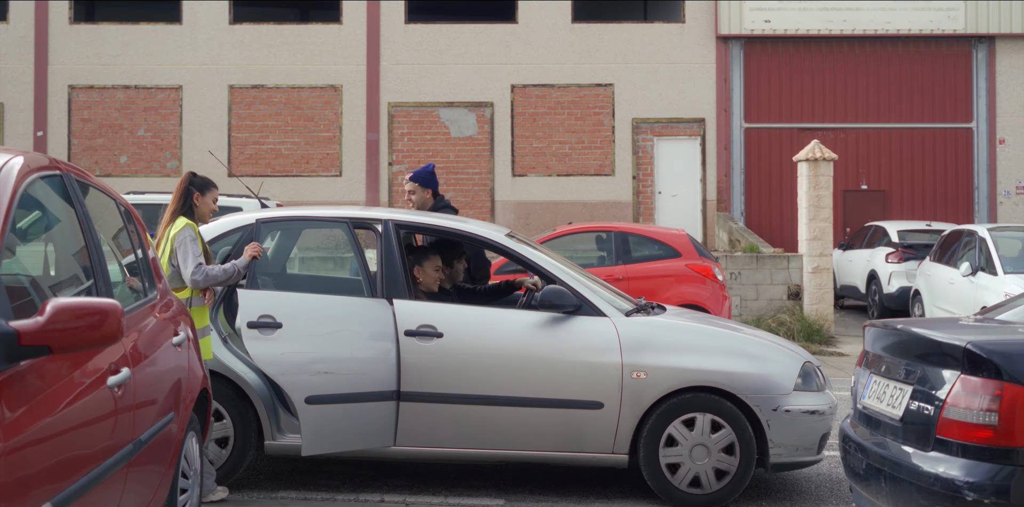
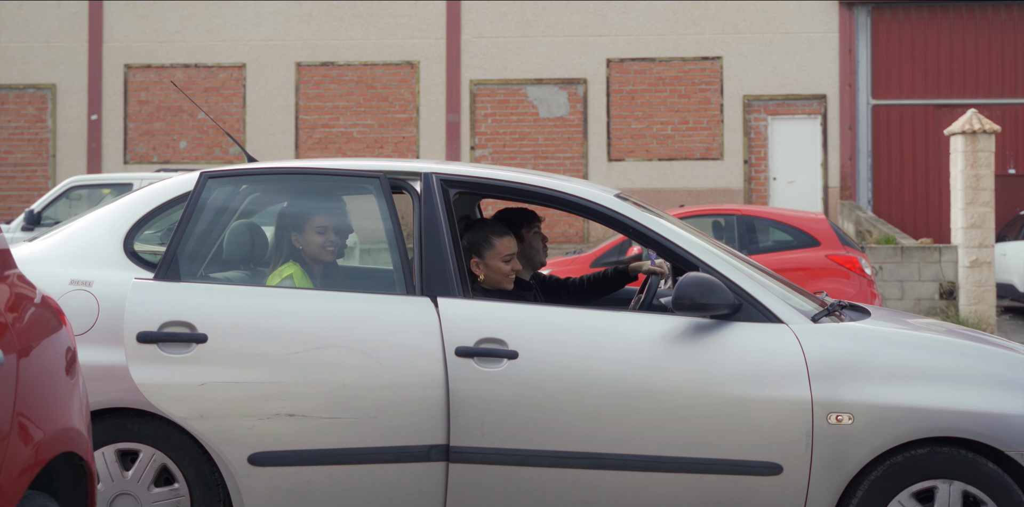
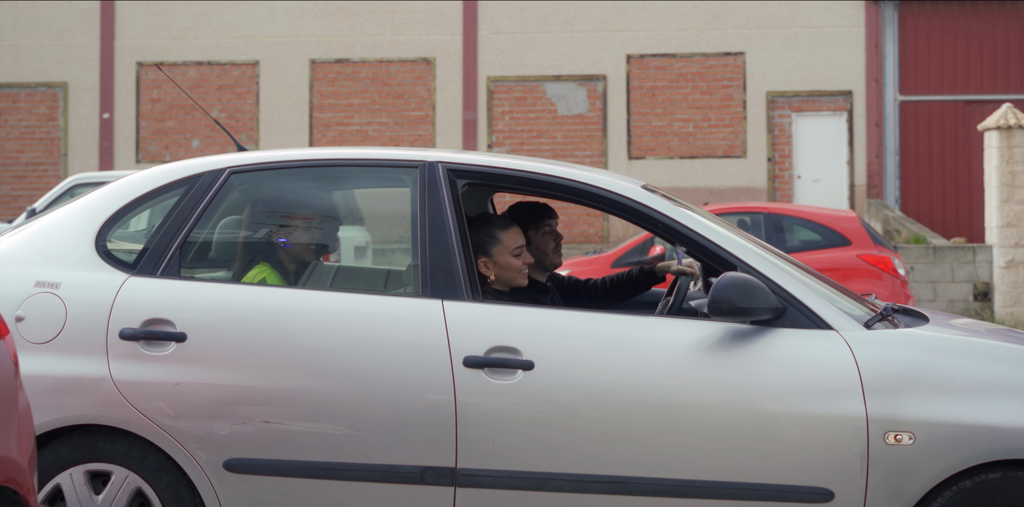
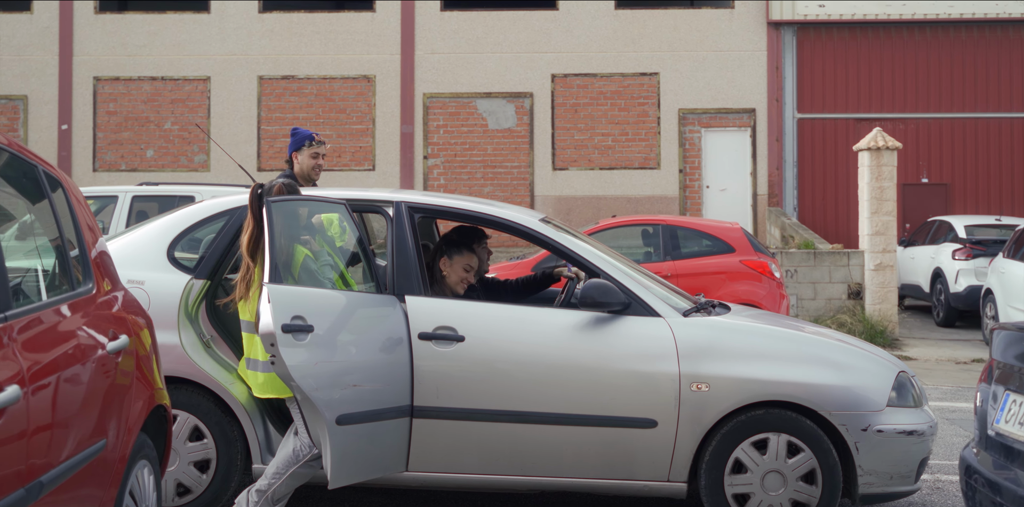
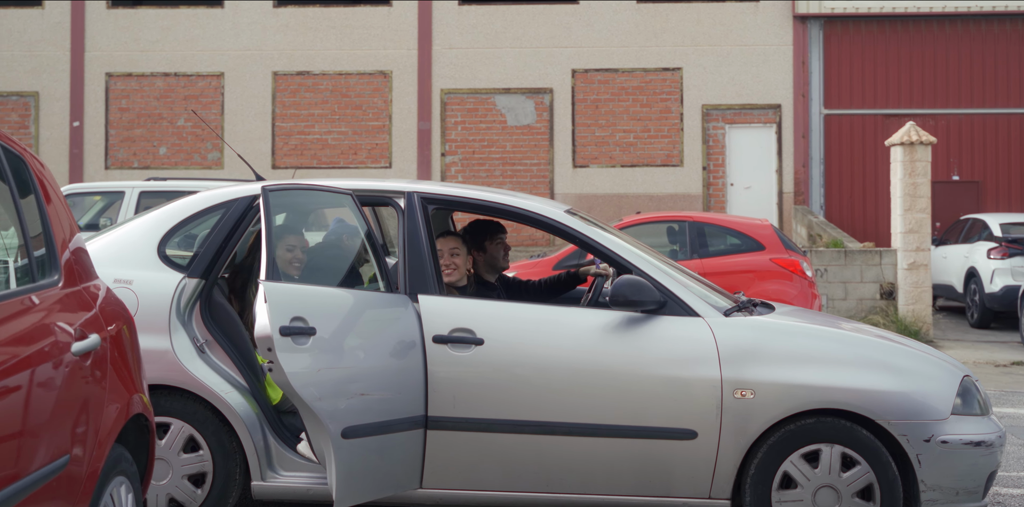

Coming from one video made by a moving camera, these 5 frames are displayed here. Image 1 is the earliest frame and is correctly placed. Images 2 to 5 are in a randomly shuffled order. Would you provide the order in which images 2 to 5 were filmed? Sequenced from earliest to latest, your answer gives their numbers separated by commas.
4, 5, 2, 3
